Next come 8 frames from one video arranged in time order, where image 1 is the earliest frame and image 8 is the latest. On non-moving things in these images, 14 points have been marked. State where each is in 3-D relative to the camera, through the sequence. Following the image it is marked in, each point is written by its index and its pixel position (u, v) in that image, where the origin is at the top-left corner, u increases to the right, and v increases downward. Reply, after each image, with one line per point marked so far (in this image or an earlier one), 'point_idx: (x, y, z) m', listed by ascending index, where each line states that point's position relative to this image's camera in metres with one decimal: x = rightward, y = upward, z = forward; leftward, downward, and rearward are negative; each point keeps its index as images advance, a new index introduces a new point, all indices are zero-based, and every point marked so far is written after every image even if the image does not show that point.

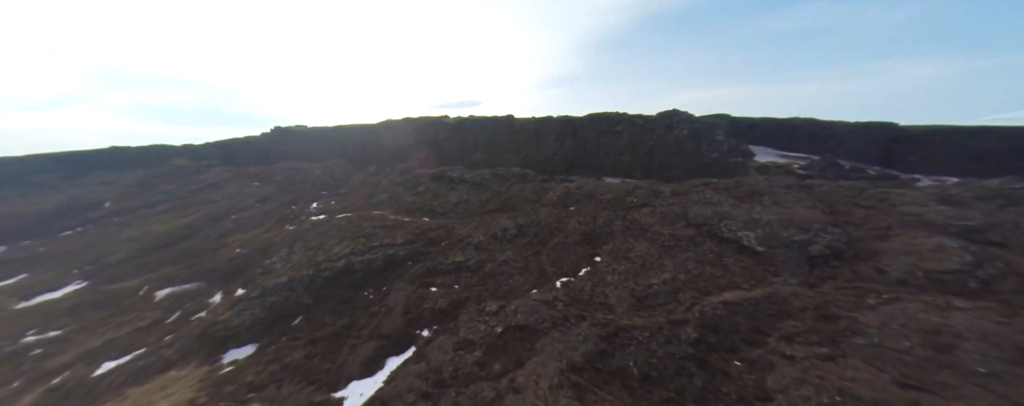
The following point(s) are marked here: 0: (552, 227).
0: (+1.4, -0.8, +11.5) m
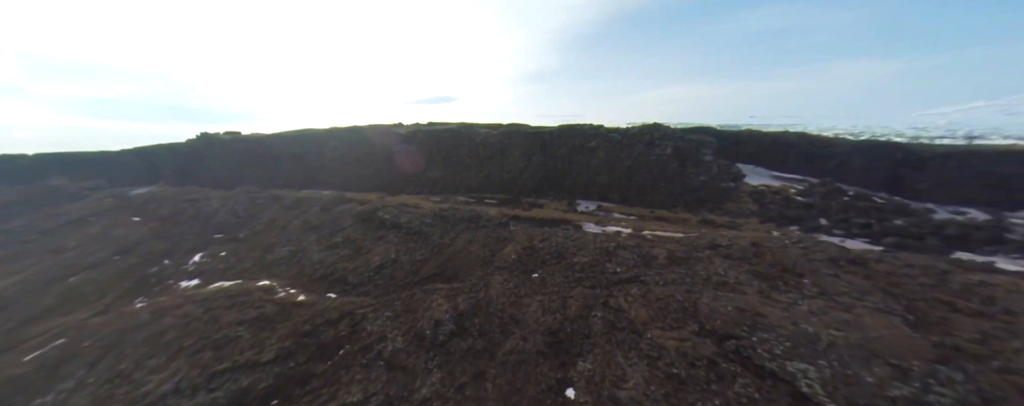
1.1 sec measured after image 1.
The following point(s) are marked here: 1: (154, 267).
0: (-0.2, -2.8, +8.0) m
1: (-13.7, -2.4, +12.4) m
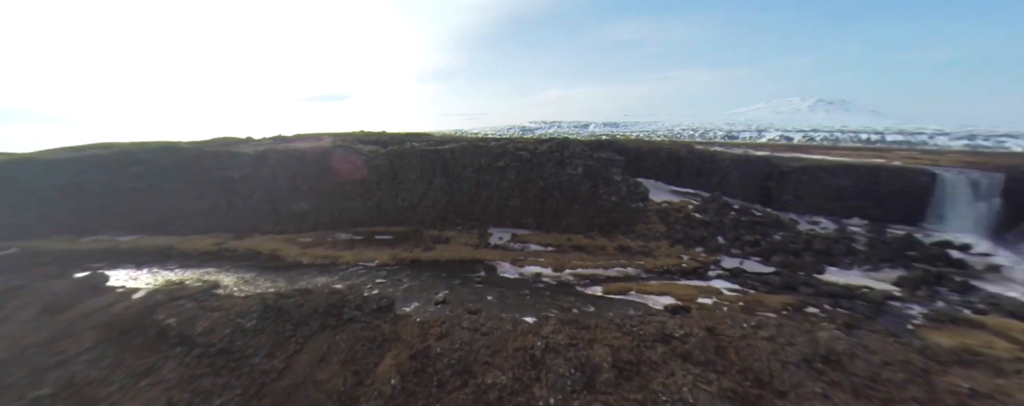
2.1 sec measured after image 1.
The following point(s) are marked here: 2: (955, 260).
0: (-2.0, -4.8, +4.3) m
1: (-16.2, -5.0, +4.9) m
2: (+25.7, -3.1, +18.9) m
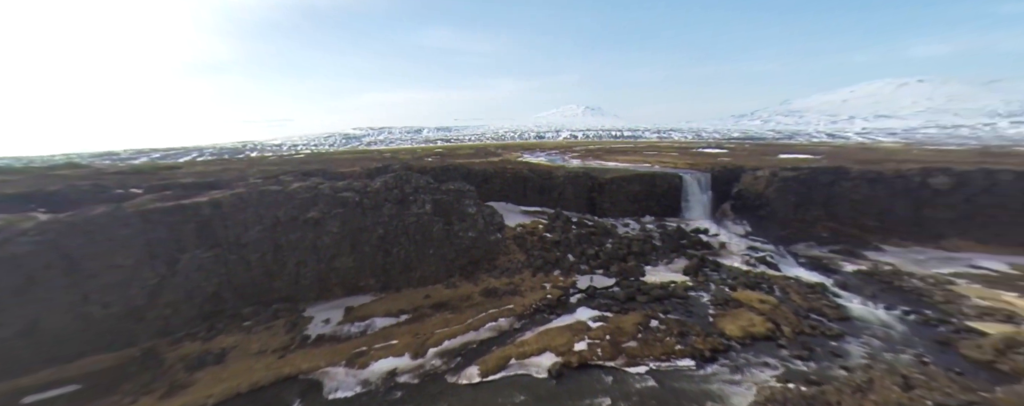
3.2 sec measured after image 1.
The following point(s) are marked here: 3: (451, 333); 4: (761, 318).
0: (-1.7, -7.2, -0.1) m
1: (-14.5, -8.9, -6.3) m
2: (+15.4, -3.1, +25.7) m
3: (-2.5, -5.3, +13.0) m
4: (+13.0, -6.0, +16.7) m
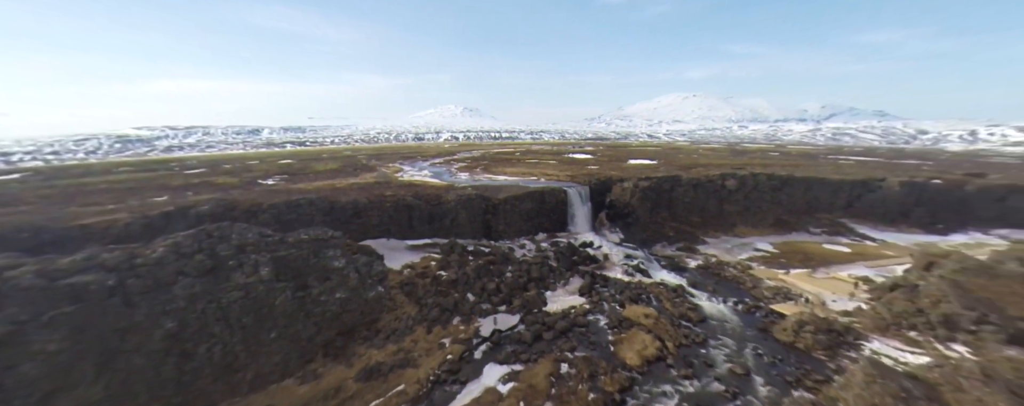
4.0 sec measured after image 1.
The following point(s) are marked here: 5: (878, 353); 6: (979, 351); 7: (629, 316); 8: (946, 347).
0: (-0.2, -9.3, -3.2) m
1: (-9.8, -11.5, -13.5) m
2: (+6.7, -4.4, +26.9) m
3: (-5.6, -7.3, +8.7) m
4: (+7.6, -7.3, +17.7) m
5: (+20.3, -8.4, +17.9) m
6: (+25.2, -8.0, +17.3) m
7: (+7.2, -7.0, +19.8) m
8: (+24.3, -8.0, +18.0) m
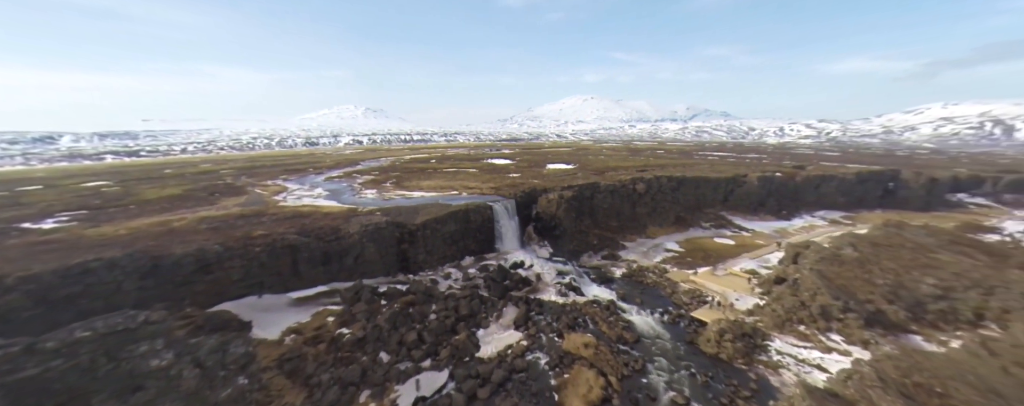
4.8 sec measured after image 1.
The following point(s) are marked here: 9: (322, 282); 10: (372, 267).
0: (+1.7, -10.8, -5.8) m
1: (-5.2, -13.3, -18.1) m
2: (+0.9, -5.7, +25.0) m
3: (-6.6, -9.1, +4.5) m
4: (+4.1, -8.6, +16.3) m
5: (+16.4, -9.1, +19.5) m
6: (+21.3, -8.5, +20.2) m
7: (+3.2, -8.3, +18.2) m
8: (+20.3, -8.6, +20.6) m
9: (-10.7, -3.9, +18.1) m
10: (-8.5, -3.6, +19.7) m
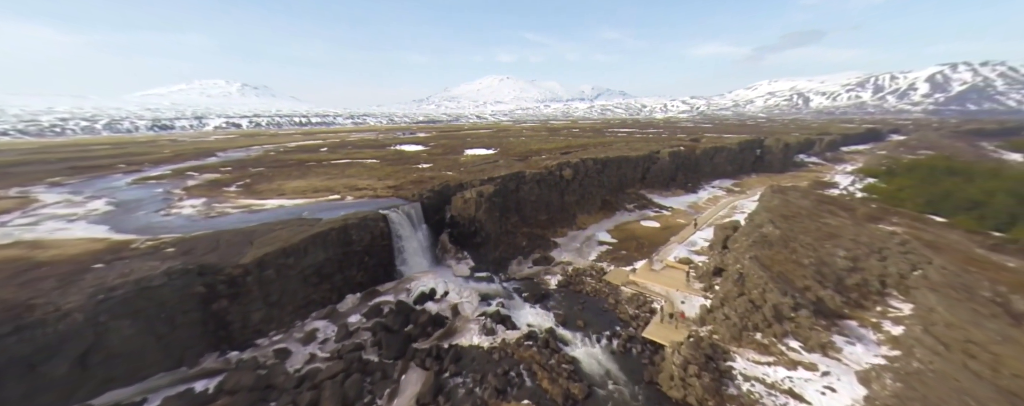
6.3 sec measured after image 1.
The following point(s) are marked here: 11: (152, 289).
0: (+3.4, -12.6, -11.4) m
1: (-0.5, -16.1, -24.7) m
2: (-4.5, -6.2, +18.1) m
3: (-7.0, -11.0, -3.3) m
4: (+0.8, -9.3, +10.5) m
5: (+12.1, -8.9, +16.4) m
6: (+16.6, -8.0, +18.0) m
7: (-0.5, -8.9, +12.2) m
8: (+15.6, -8.1, +18.2) m
9: (-14.3, -5.4, +8.8) m
10: (-12.6, -5.0, +10.8) m
11: (-13.0, -2.6, +11.7) m
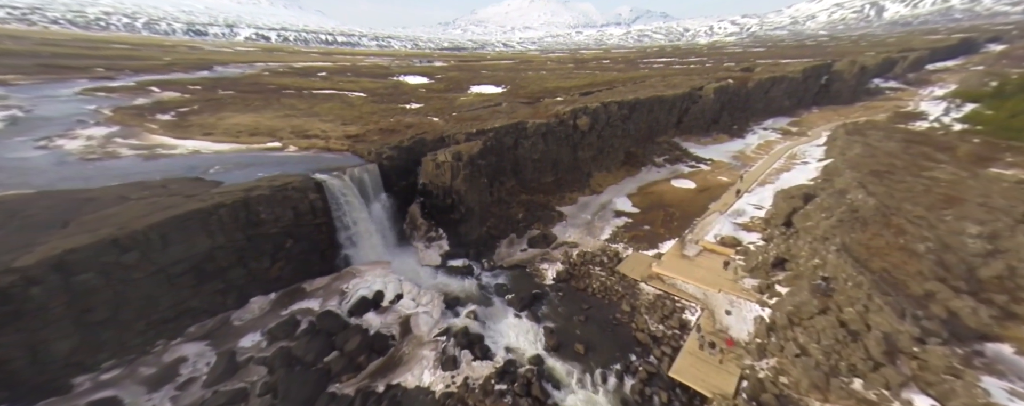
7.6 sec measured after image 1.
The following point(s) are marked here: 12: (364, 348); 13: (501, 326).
0: (0.0, -17.1, -15.6) m
1: (-4.8, -22.7, -27.8) m
2: (-5.6, -5.1, +12.7) m
3: (-9.7, -13.5, -7.3) m
4: (-1.0, -9.8, +5.5) m
5: (+10.7, -8.8, +10.5) m
6: (+15.3, -7.8, +11.7) m
7: (-2.2, -9.0, +7.1) m
8: (+14.3, -7.9, +12.0) m
9: (-16.0, -5.6, +4.0) m
10: (-14.1, -4.8, +5.8) m
11: (-14.4, -2.3, +6.3) m
12: (-5.7, -5.5, +12.2) m
13: (-0.4, -5.7, +14.8) m
